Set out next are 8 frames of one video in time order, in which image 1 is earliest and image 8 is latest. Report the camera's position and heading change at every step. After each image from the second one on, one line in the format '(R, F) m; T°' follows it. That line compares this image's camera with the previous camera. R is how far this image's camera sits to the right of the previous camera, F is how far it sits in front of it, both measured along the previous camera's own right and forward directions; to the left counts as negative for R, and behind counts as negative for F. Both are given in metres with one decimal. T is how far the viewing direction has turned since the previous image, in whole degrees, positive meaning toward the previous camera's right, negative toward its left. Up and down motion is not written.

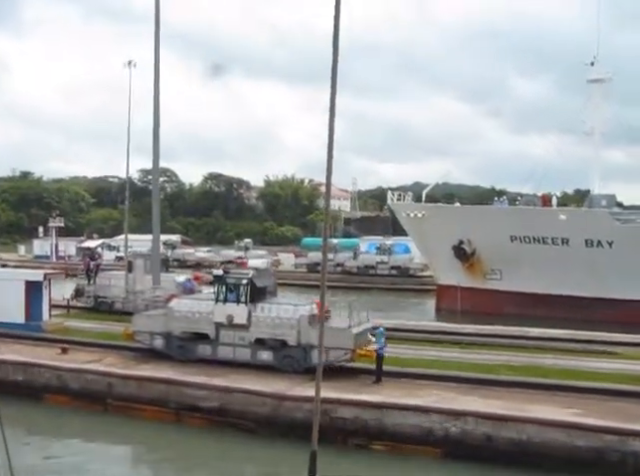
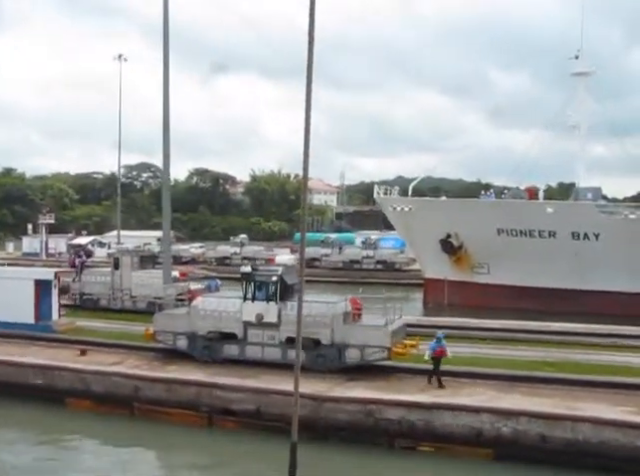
(-0.9, +0.5) m; +1°
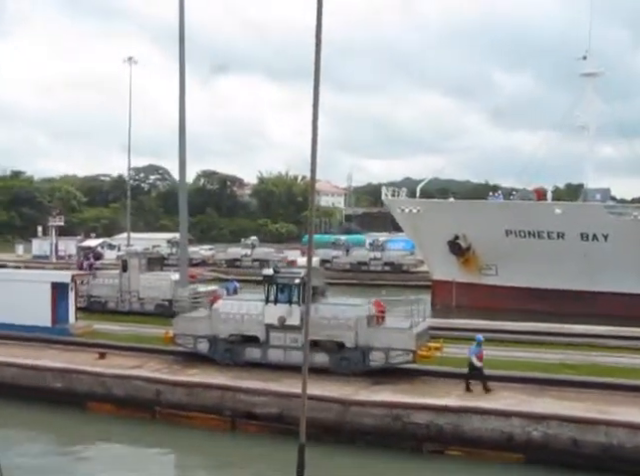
(-0.3, +0.1) m; 0°
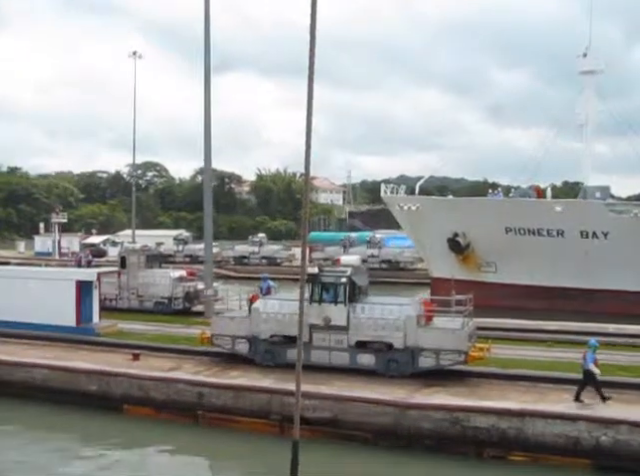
(-1.0, +0.4) m; +1°
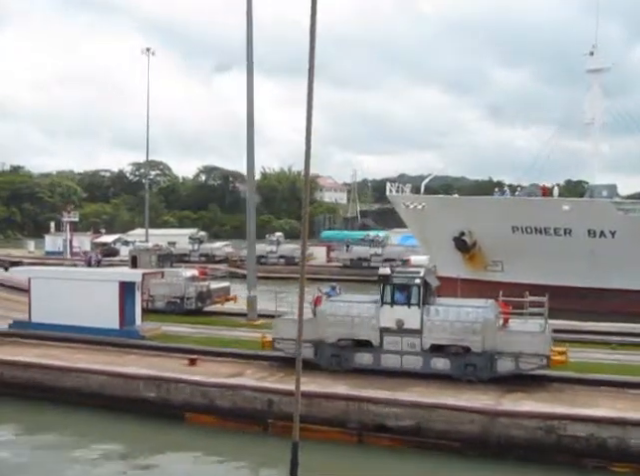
(-1.3, +0.6) m; 0°
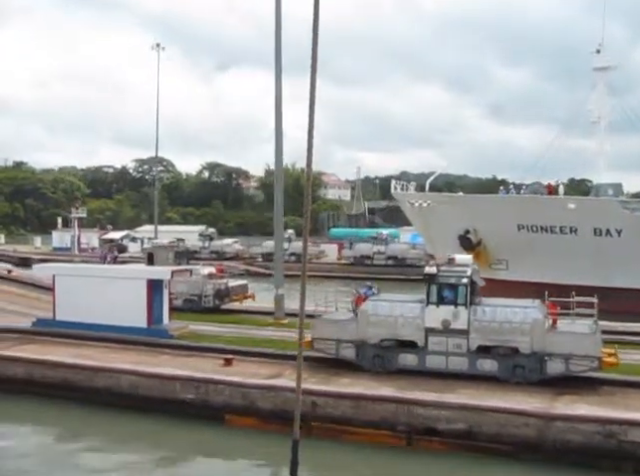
(-0.8, +0.4) m; 0°
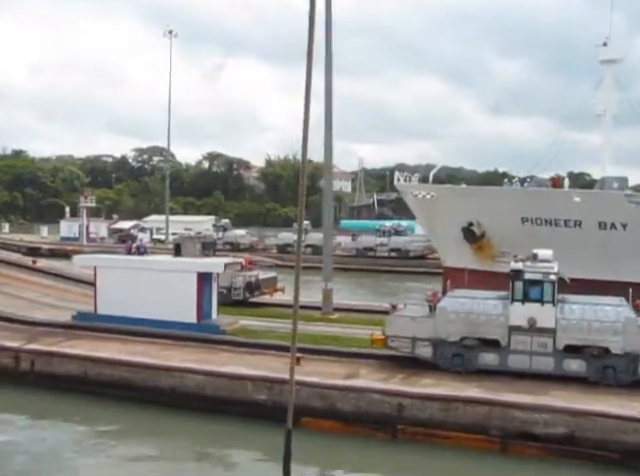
(-1.4, +0.6) m; +1°
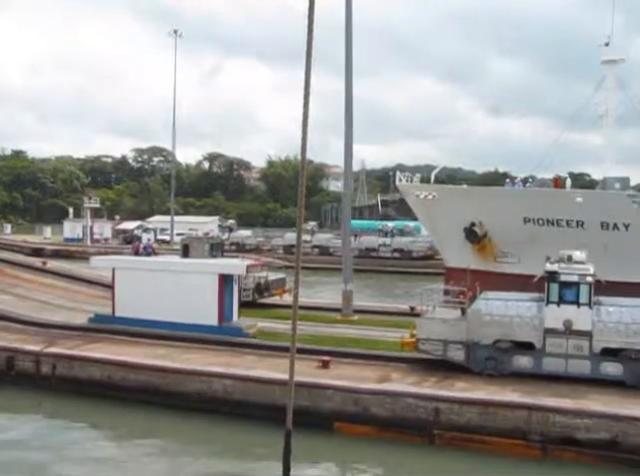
(-0.5, +0.2) m; 0°
